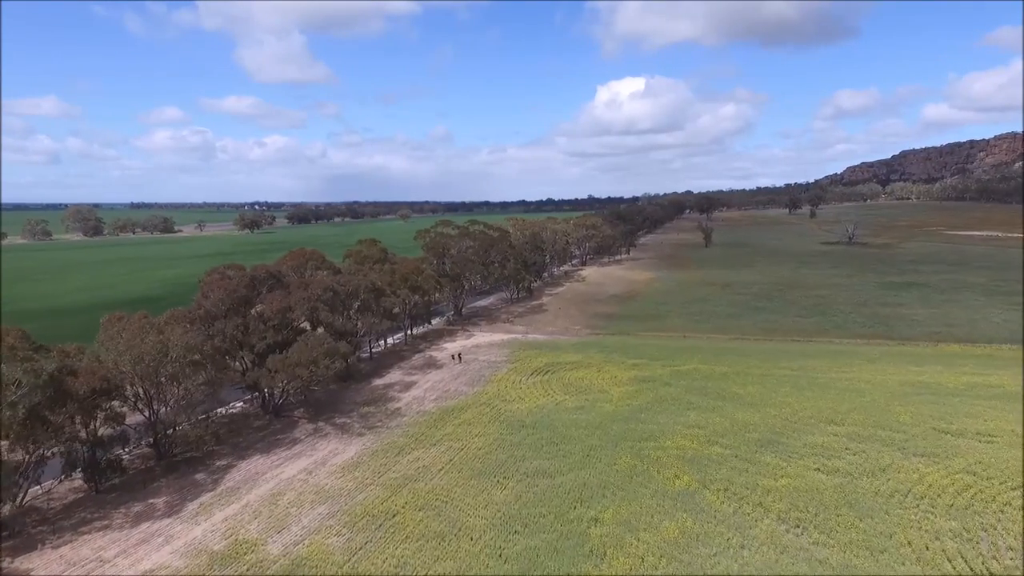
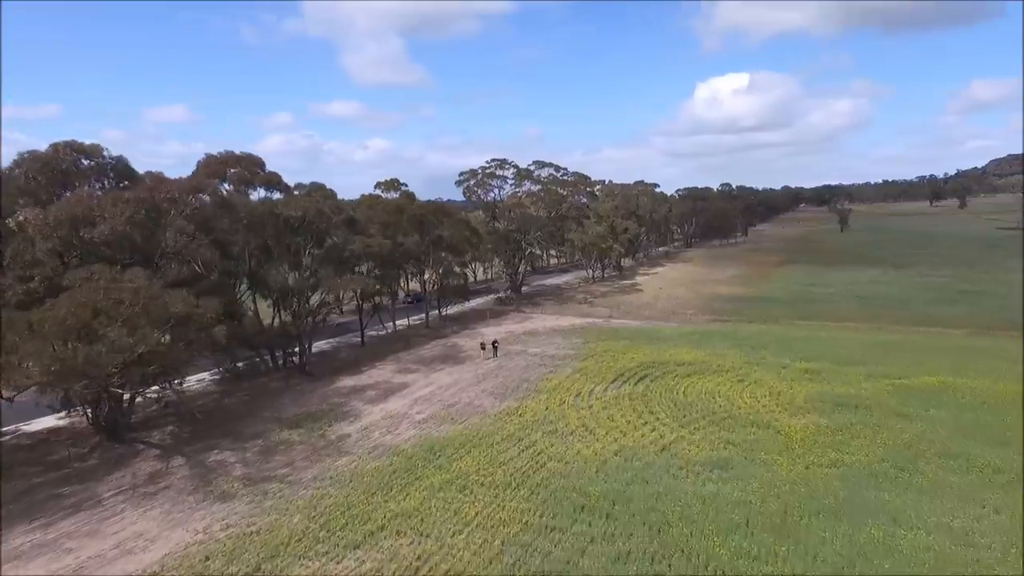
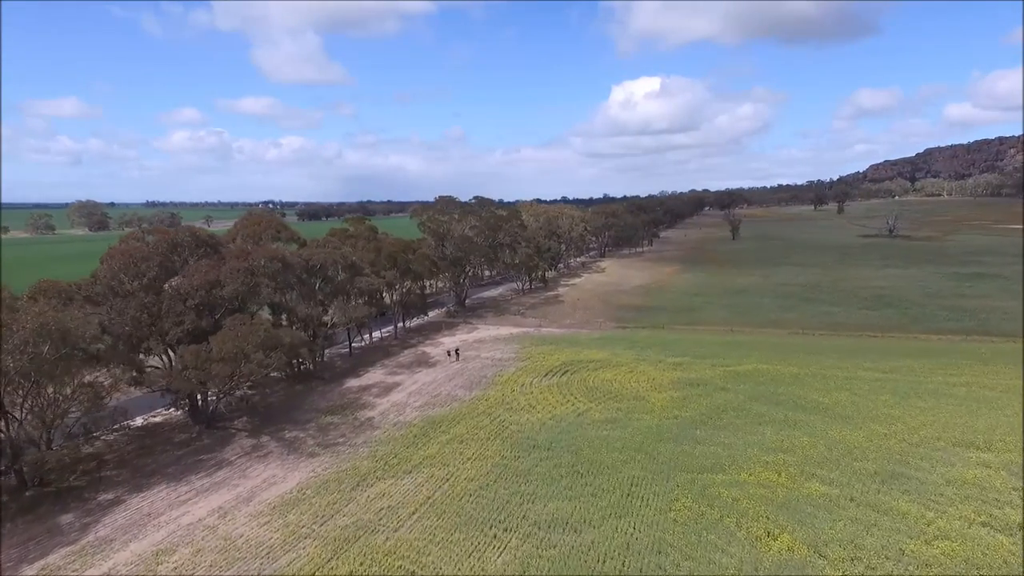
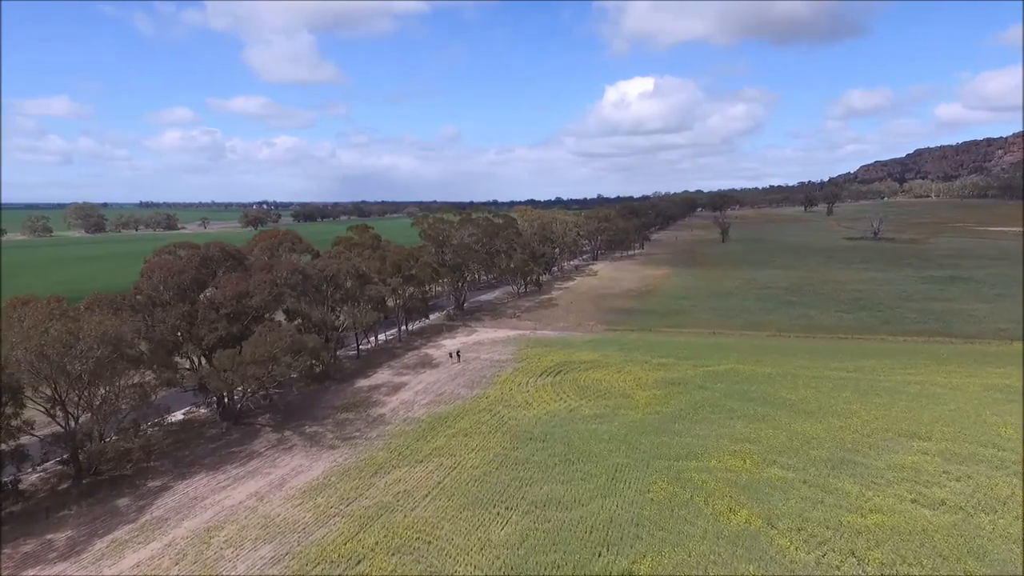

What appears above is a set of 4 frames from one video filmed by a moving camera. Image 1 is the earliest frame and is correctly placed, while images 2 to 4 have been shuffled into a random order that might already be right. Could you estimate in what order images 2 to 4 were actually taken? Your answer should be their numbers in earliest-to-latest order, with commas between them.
4, 3, 2
